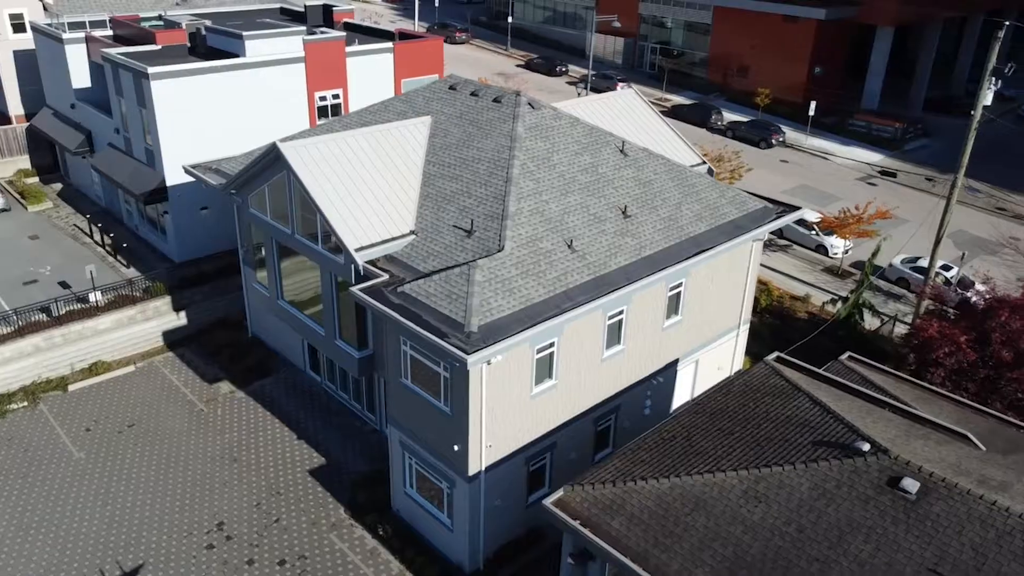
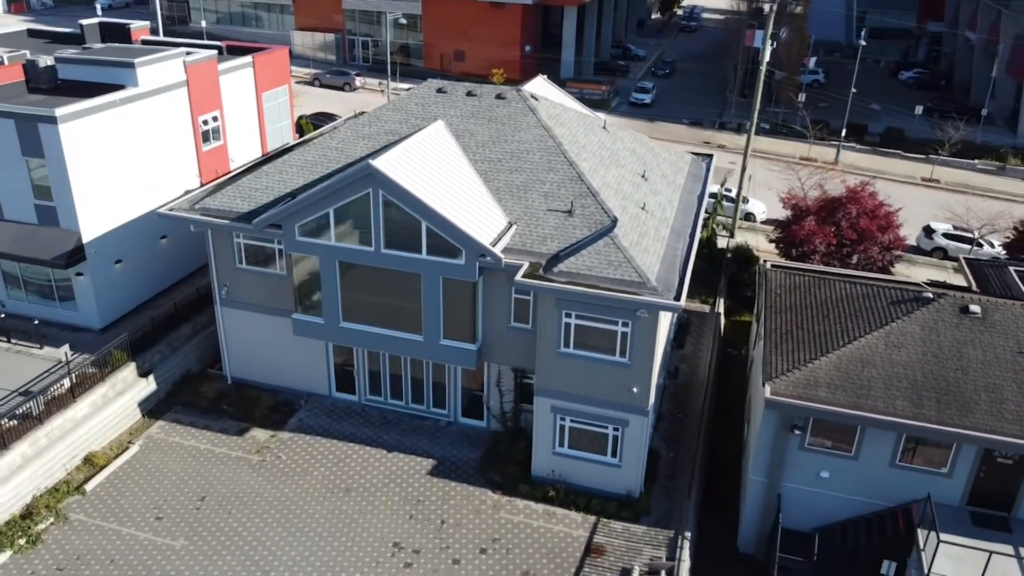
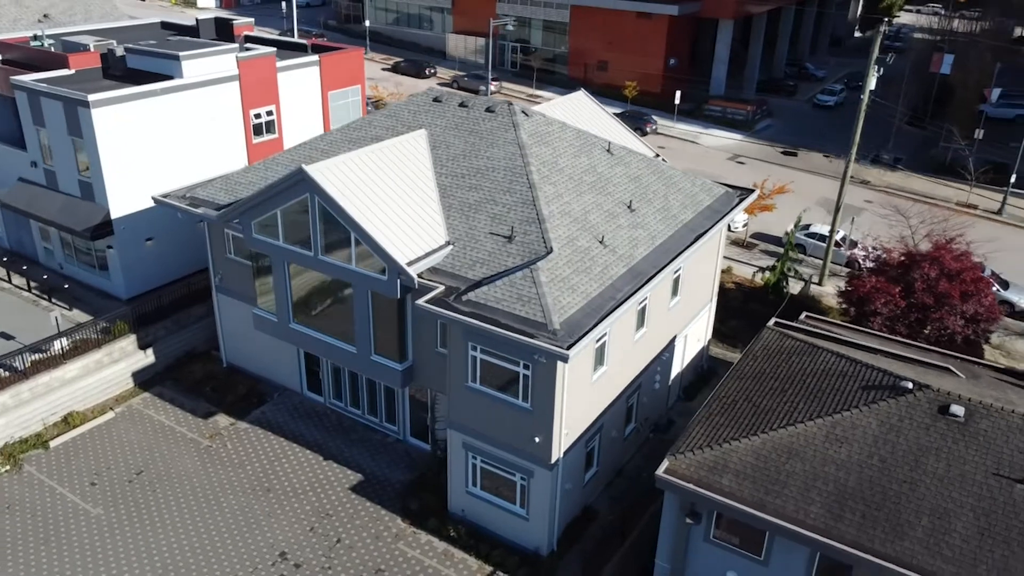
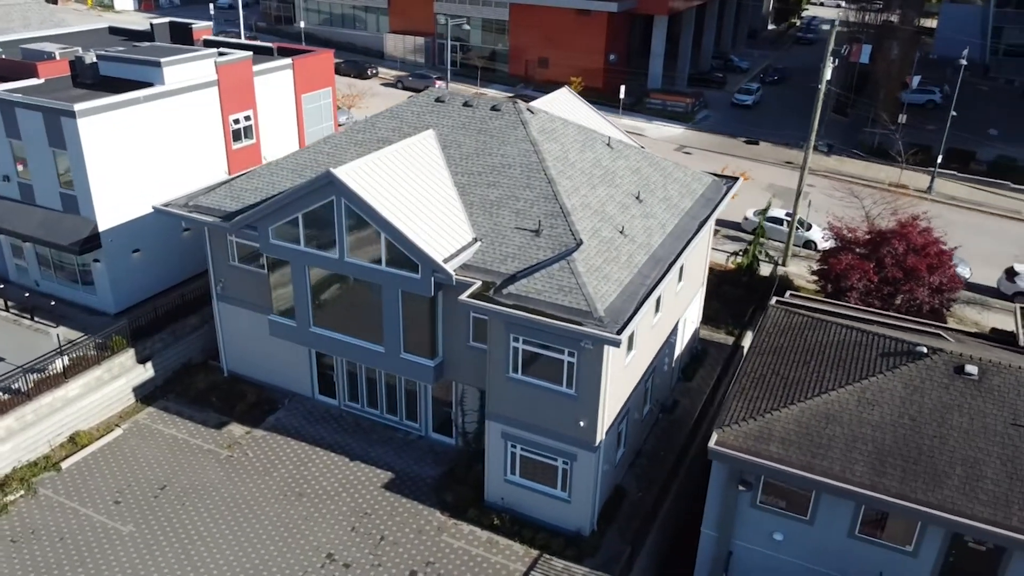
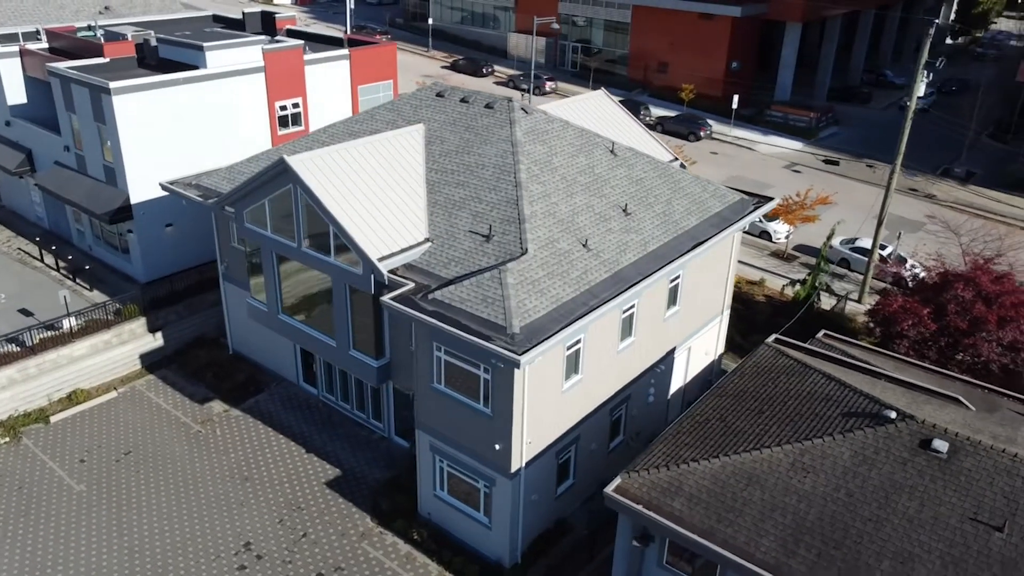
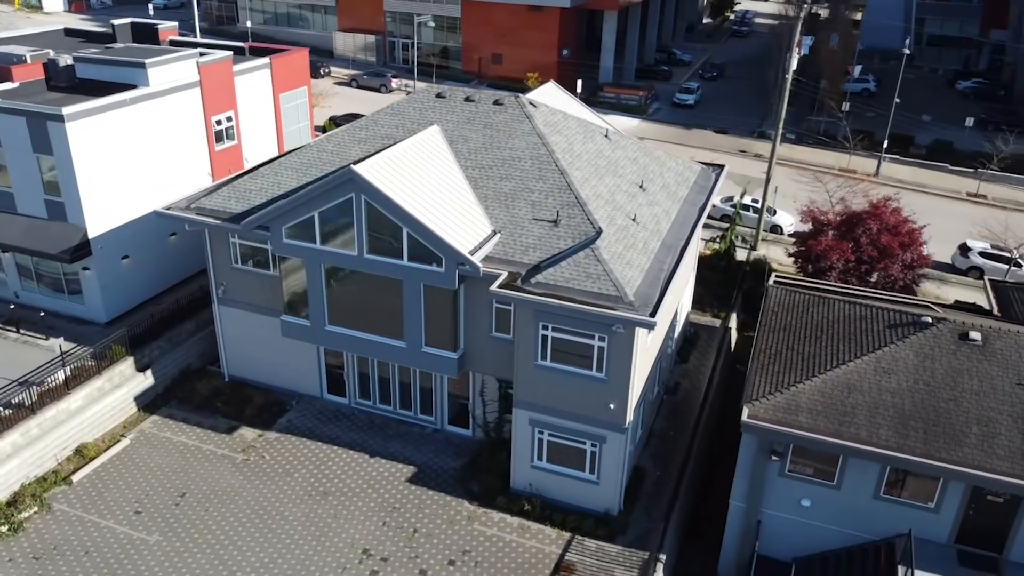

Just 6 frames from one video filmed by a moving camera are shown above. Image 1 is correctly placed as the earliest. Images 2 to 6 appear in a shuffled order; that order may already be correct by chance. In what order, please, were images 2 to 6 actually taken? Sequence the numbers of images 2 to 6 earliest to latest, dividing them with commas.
5, 3, 4, 6, 2
